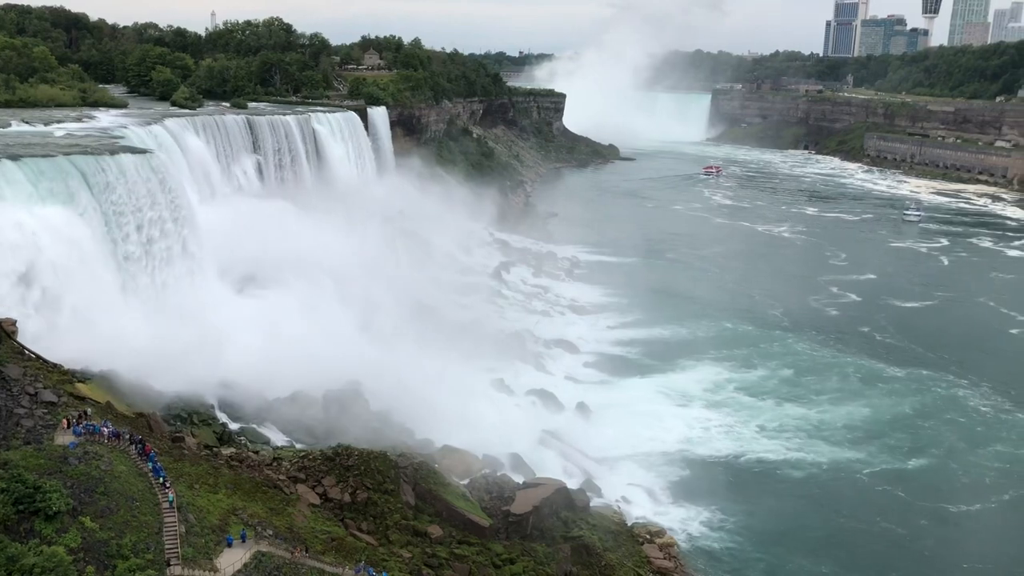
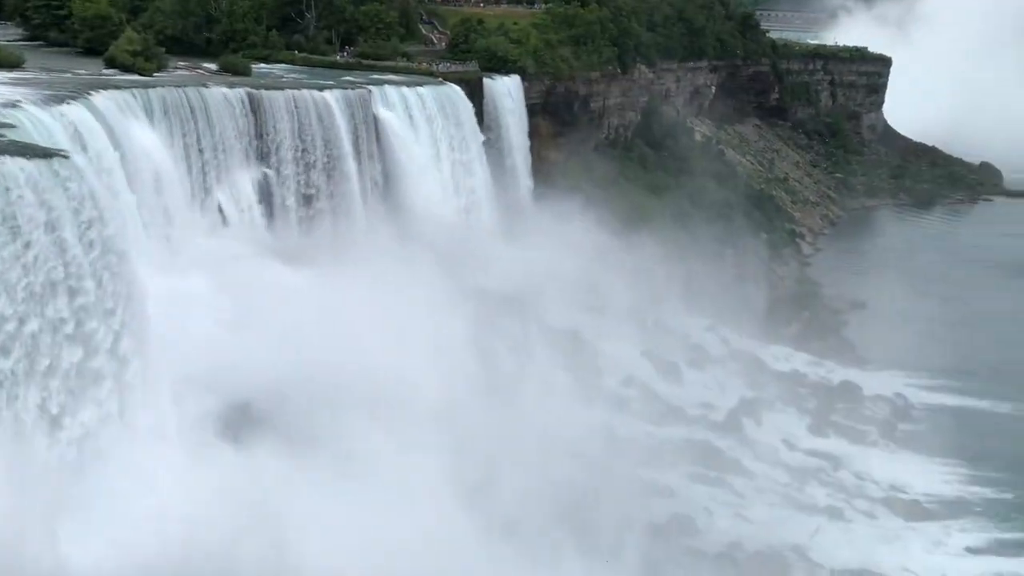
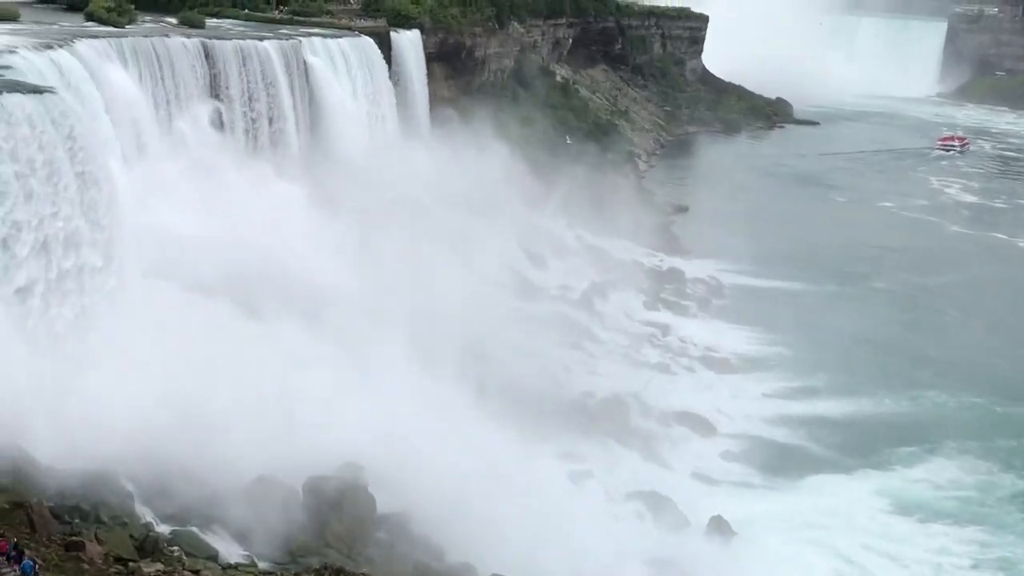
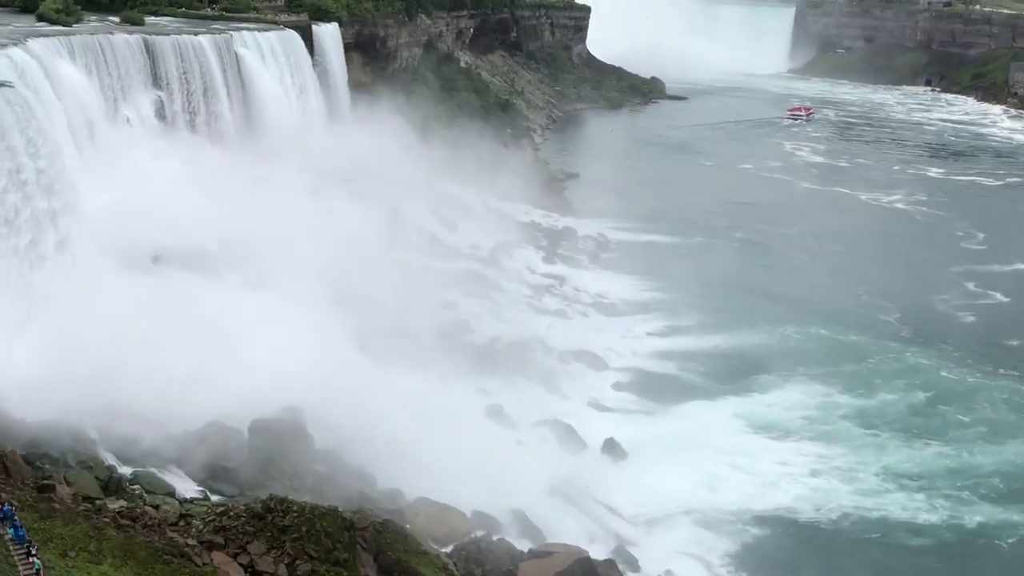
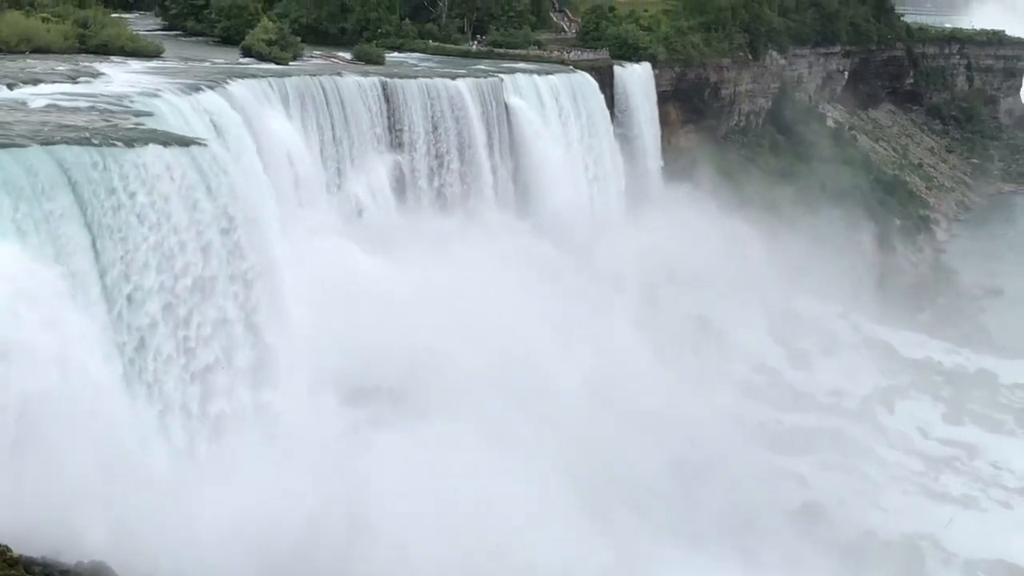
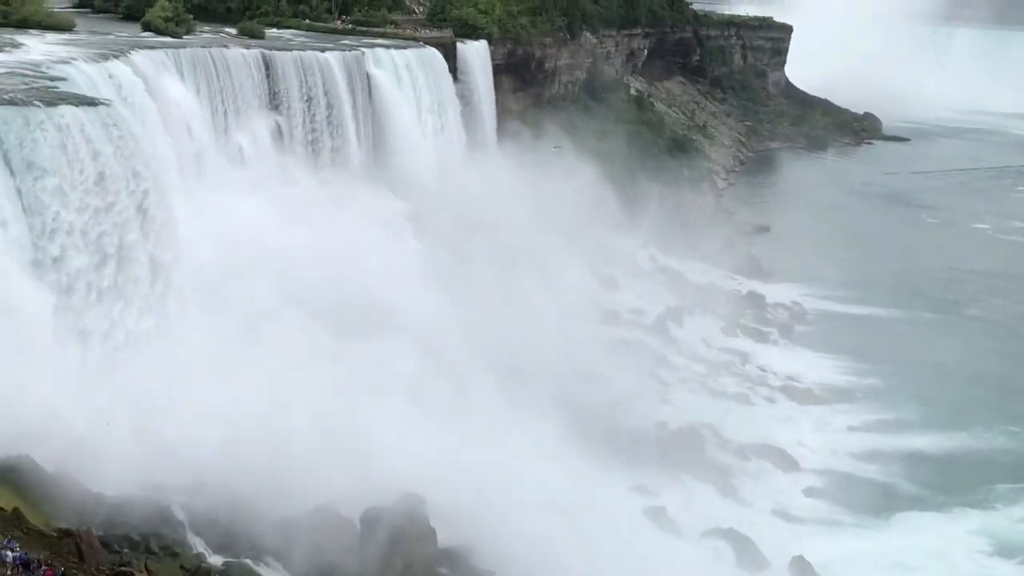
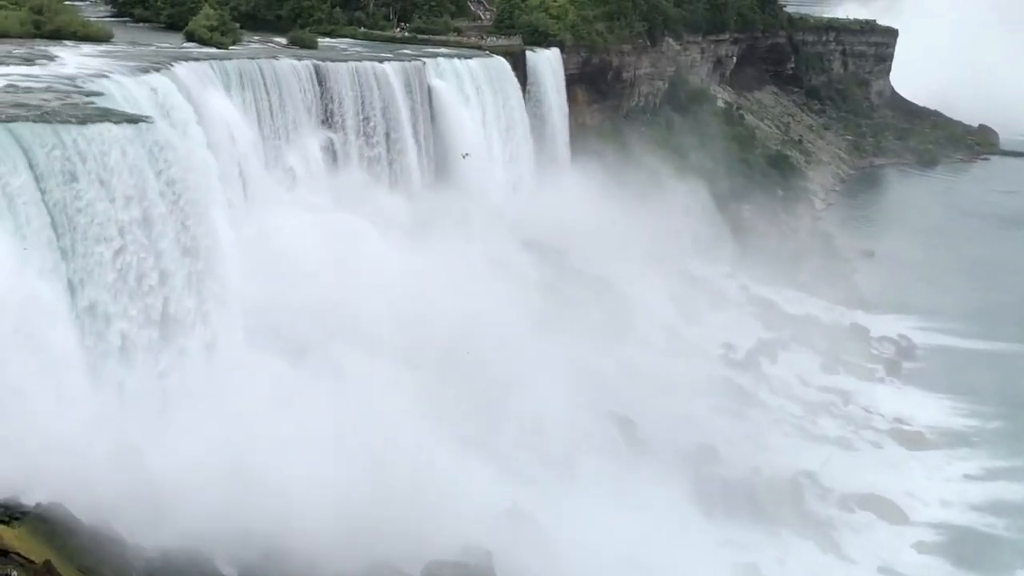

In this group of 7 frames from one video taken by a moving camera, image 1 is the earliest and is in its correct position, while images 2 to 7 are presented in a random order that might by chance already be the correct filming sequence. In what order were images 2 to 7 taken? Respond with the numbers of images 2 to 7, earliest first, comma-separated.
4, 3, 6, 7, 5, 2
